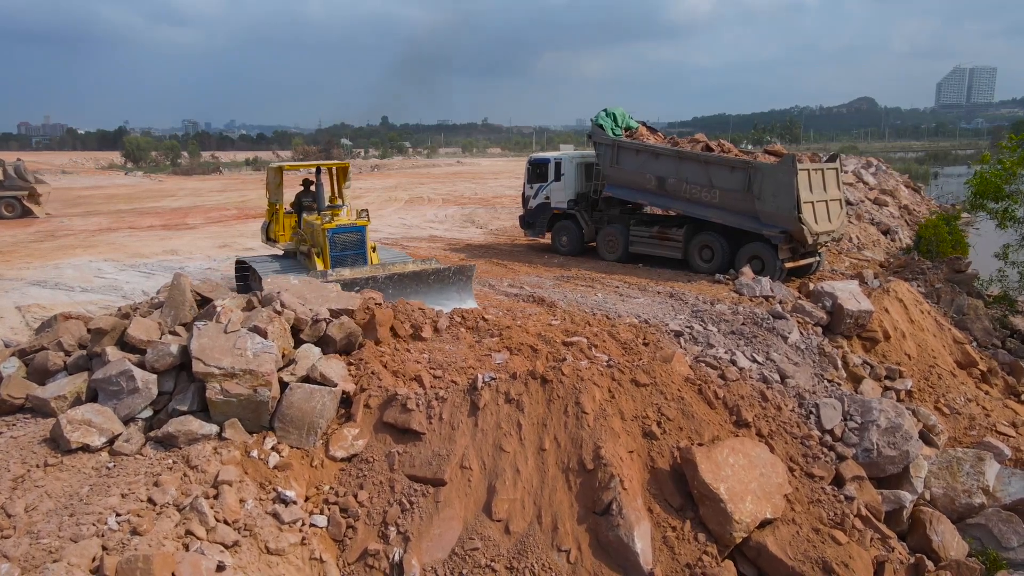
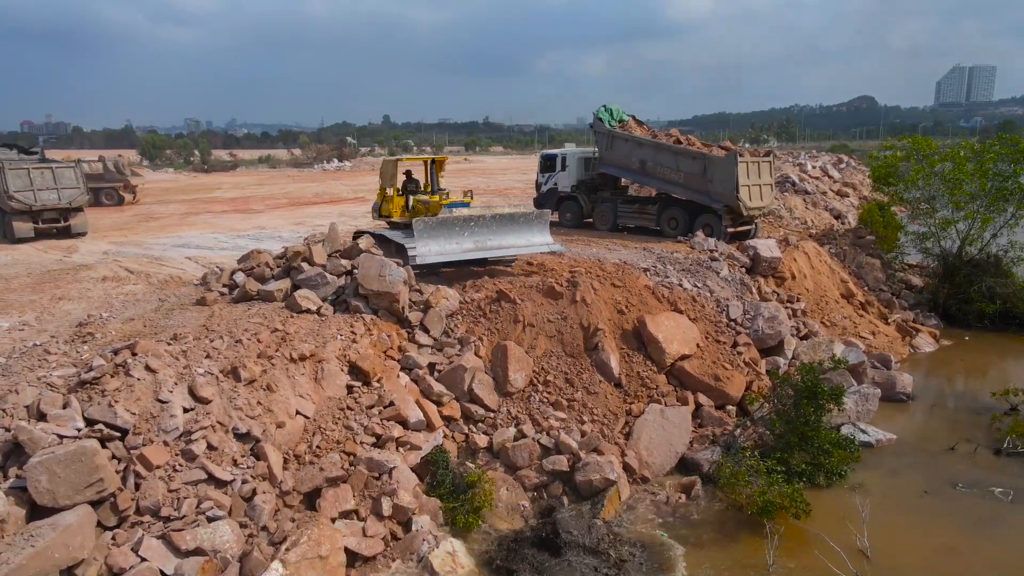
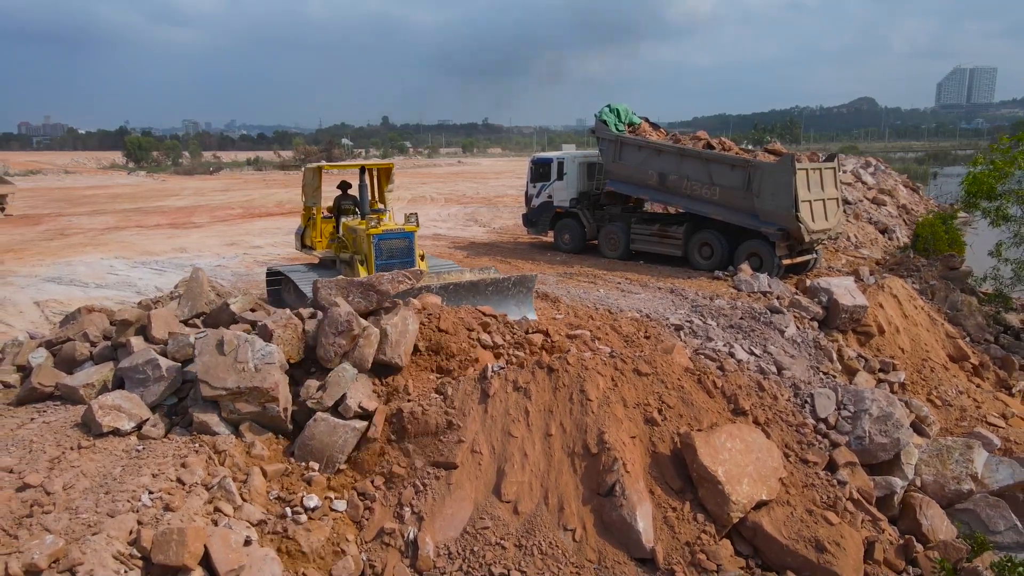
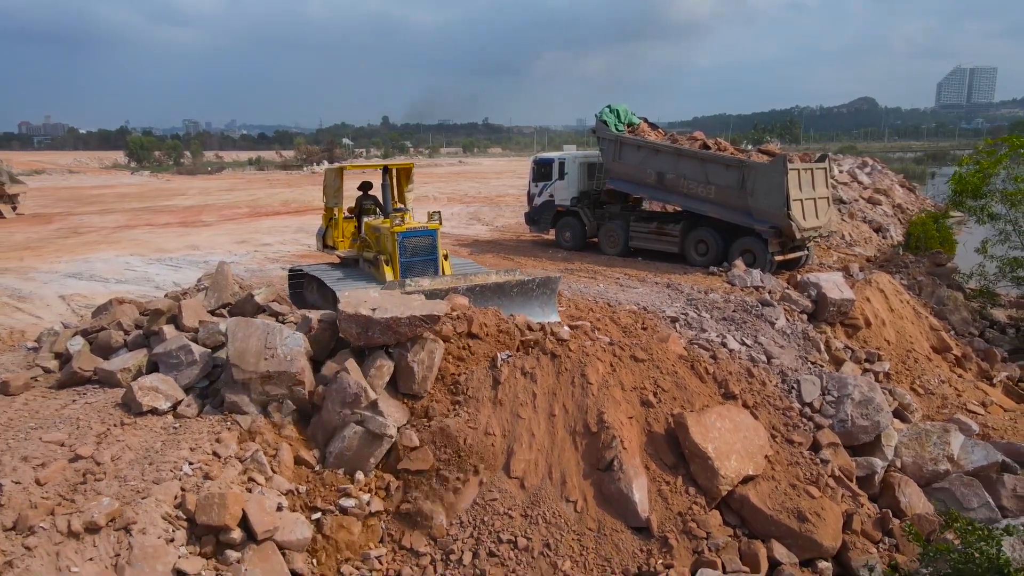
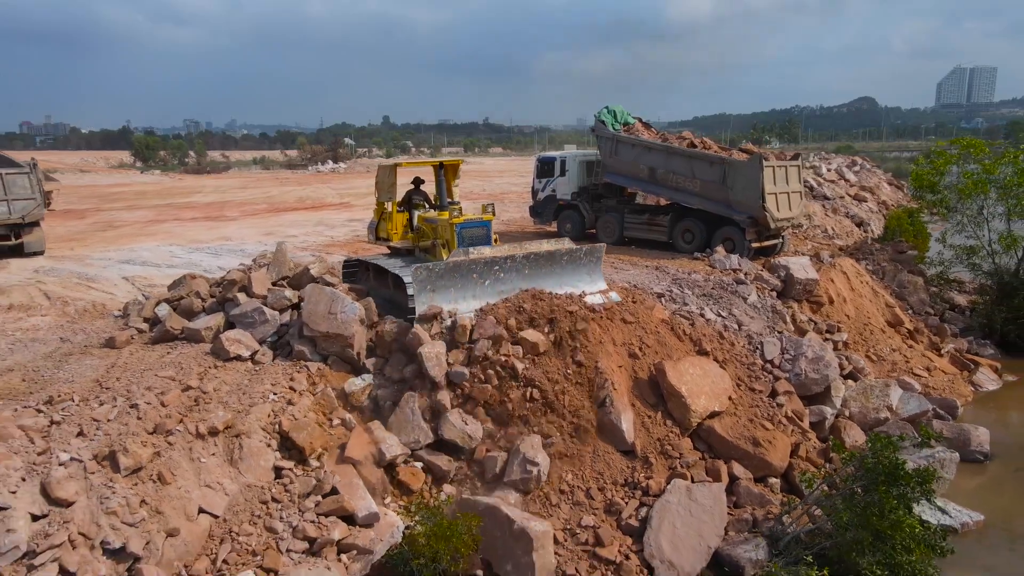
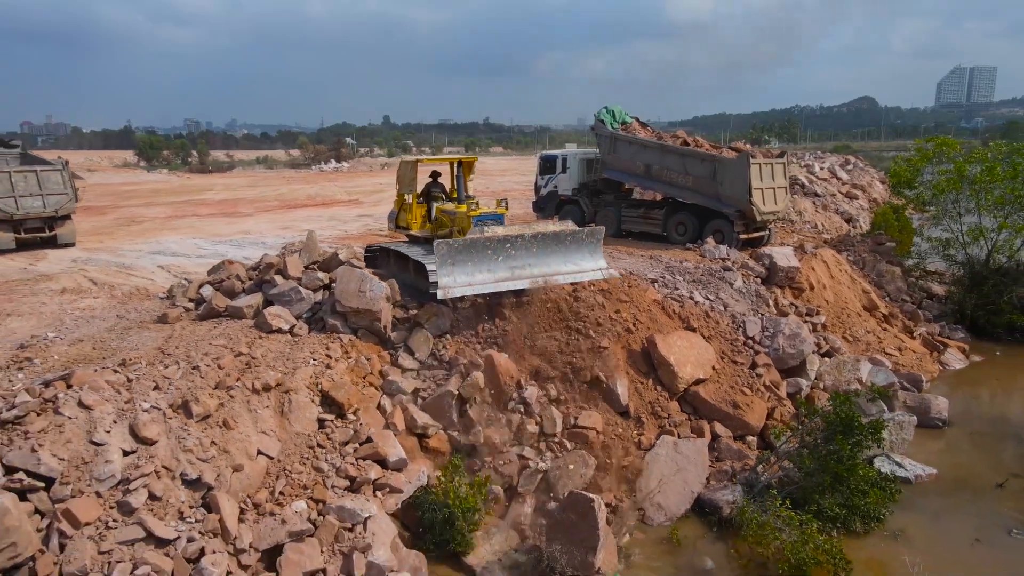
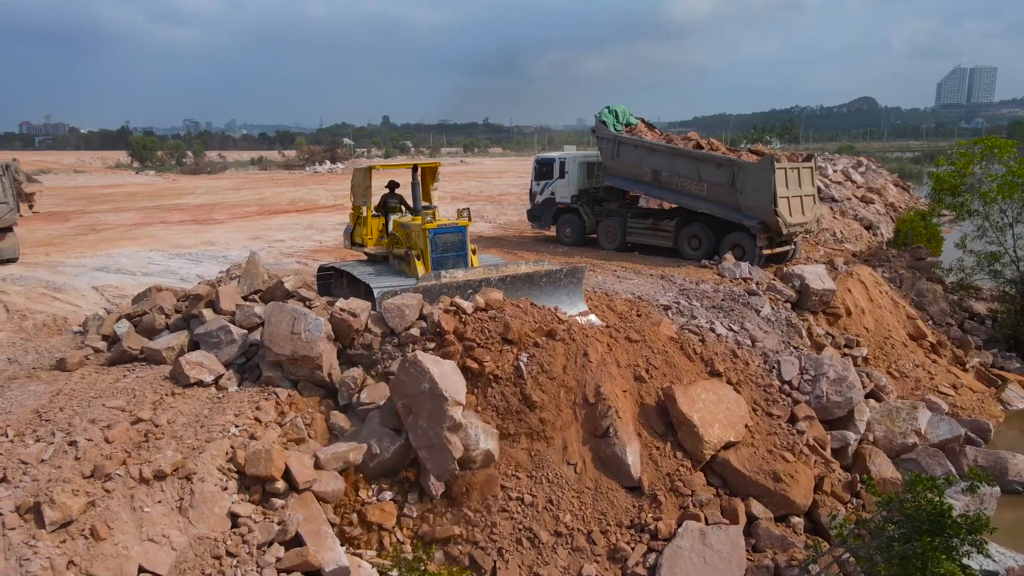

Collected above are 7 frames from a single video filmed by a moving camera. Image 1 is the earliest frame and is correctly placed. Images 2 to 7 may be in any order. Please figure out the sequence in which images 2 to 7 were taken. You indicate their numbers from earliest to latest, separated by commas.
3, 4, 7, 5, 6, 2
